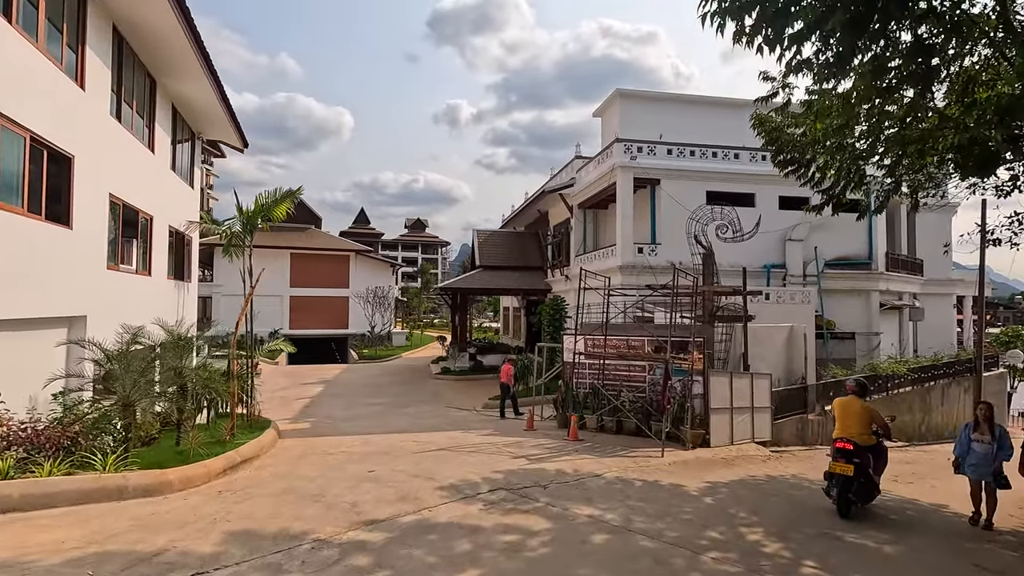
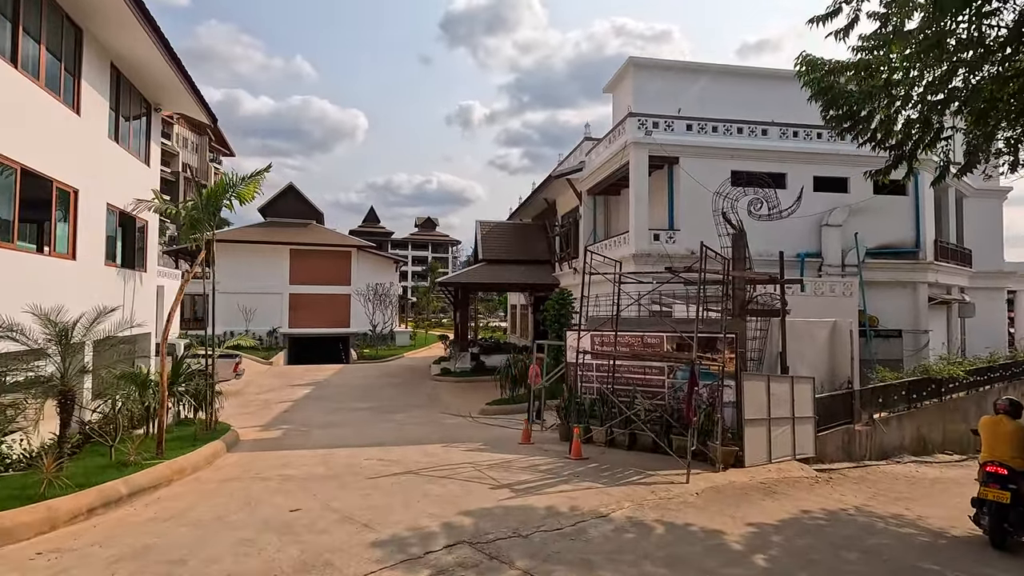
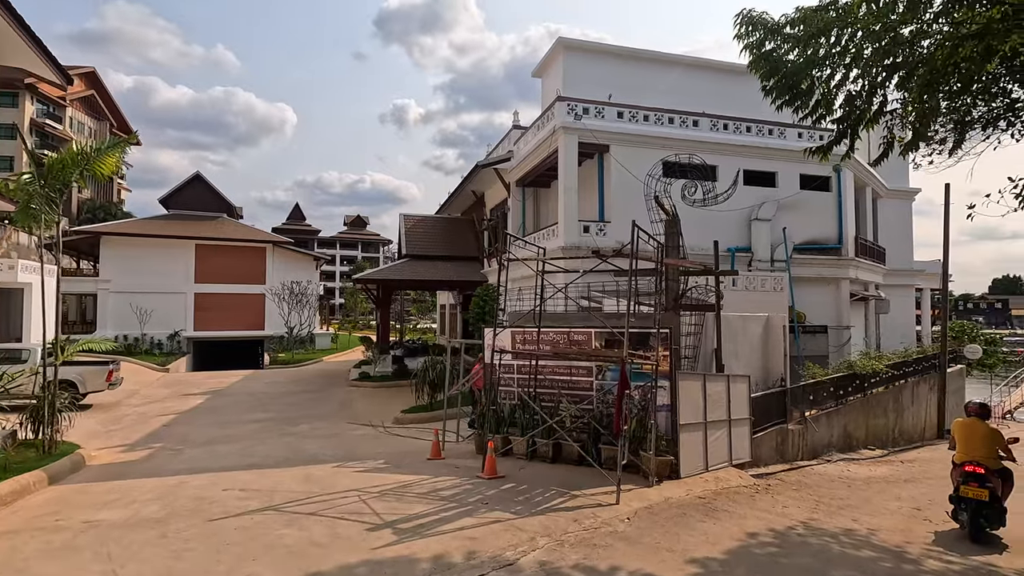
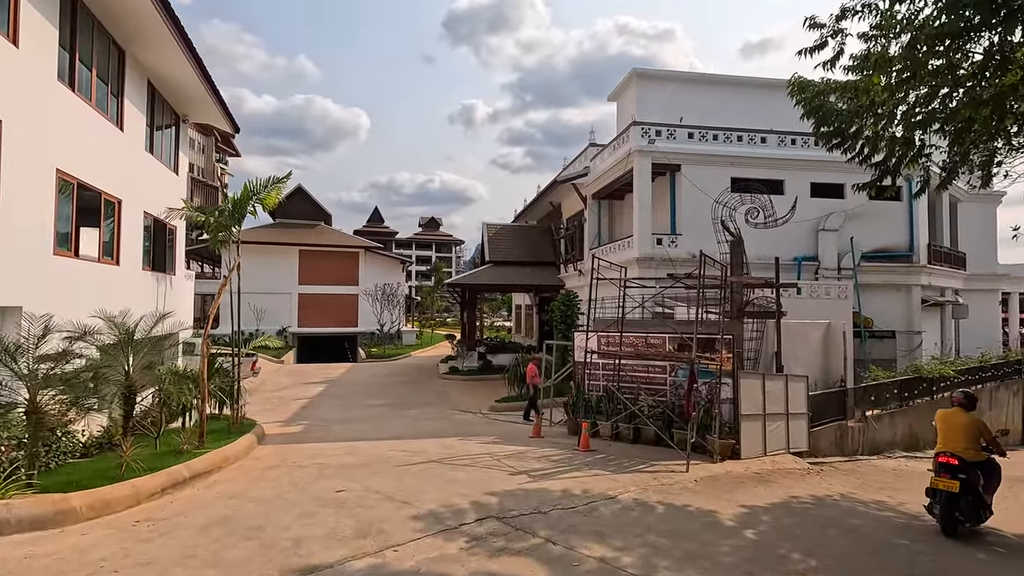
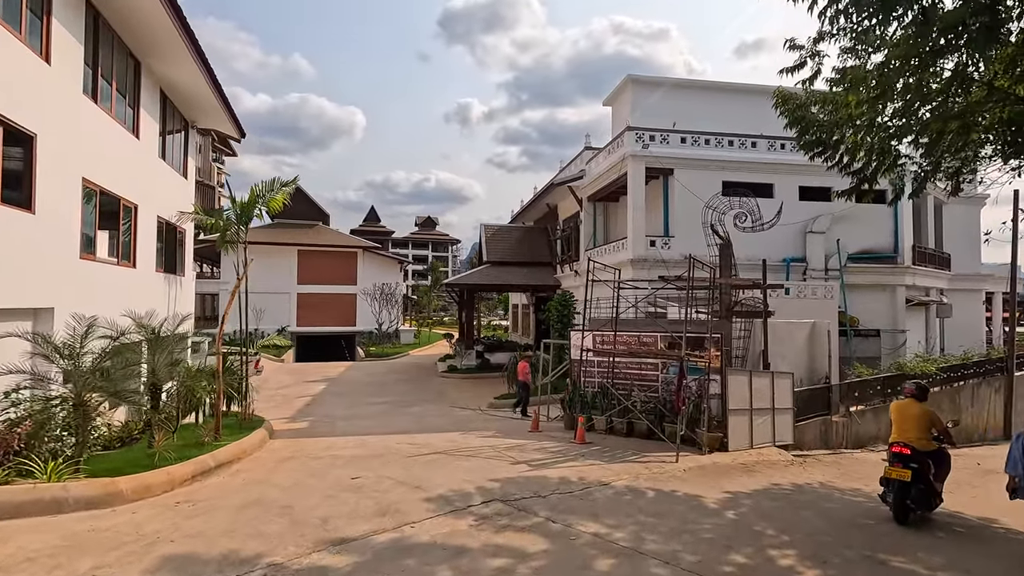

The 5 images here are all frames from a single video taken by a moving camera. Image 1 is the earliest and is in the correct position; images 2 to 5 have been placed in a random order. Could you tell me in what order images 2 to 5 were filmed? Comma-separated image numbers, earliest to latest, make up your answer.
5, 4, 2, 3
